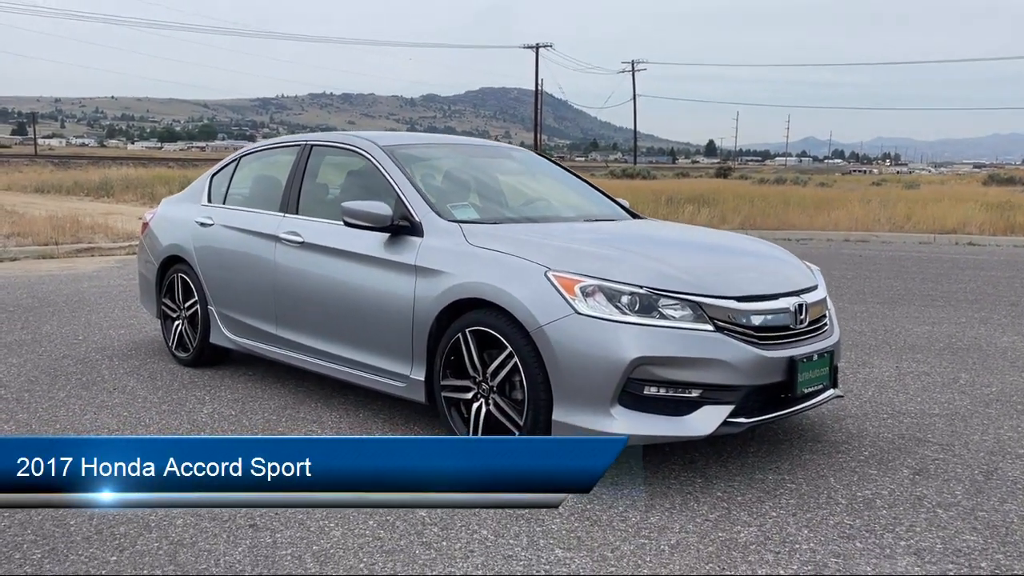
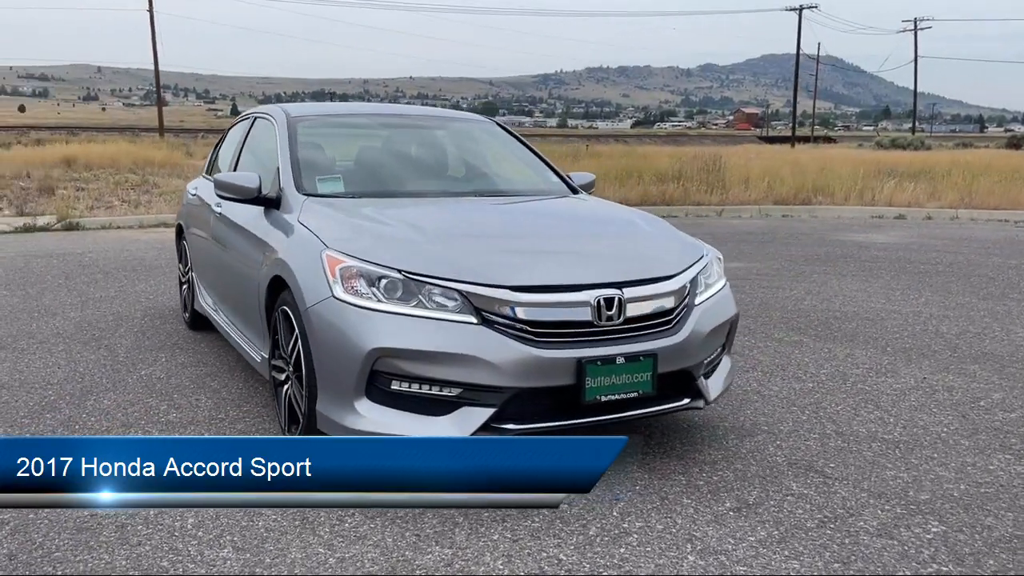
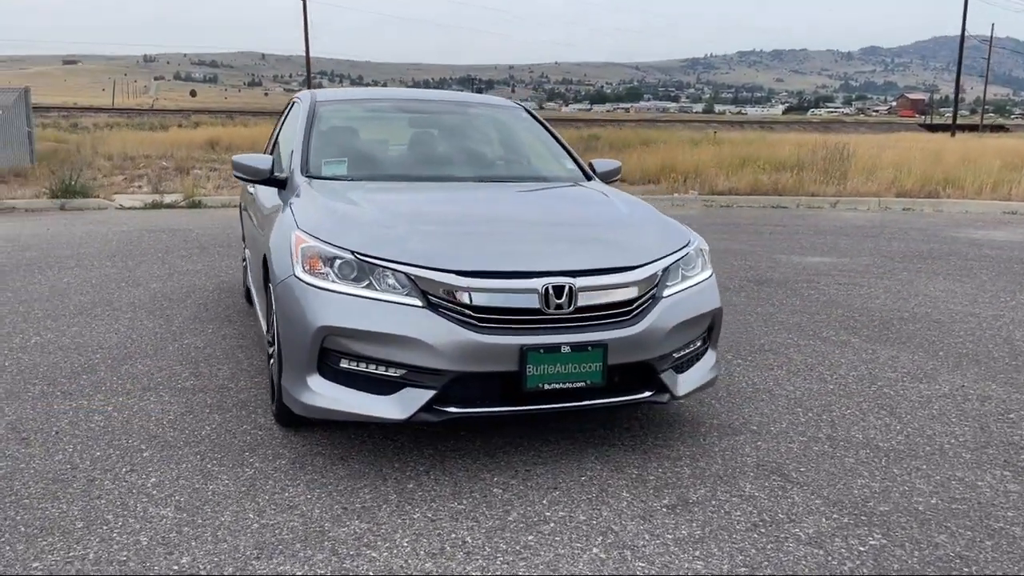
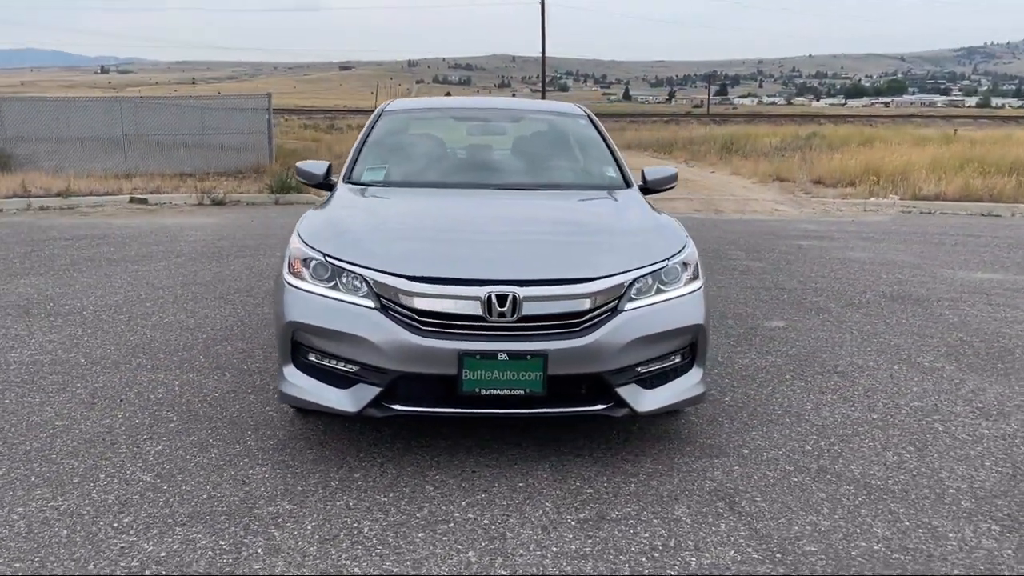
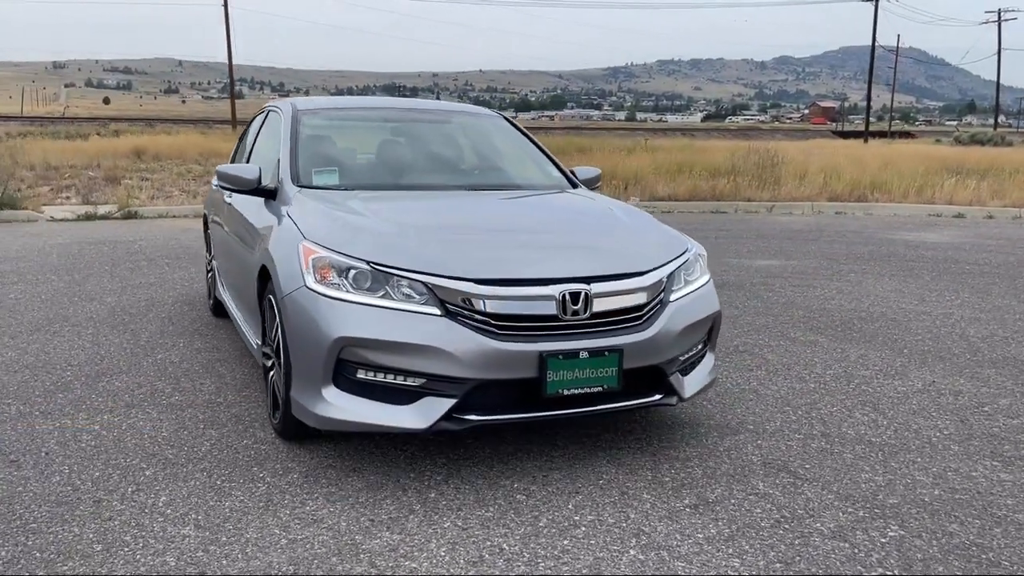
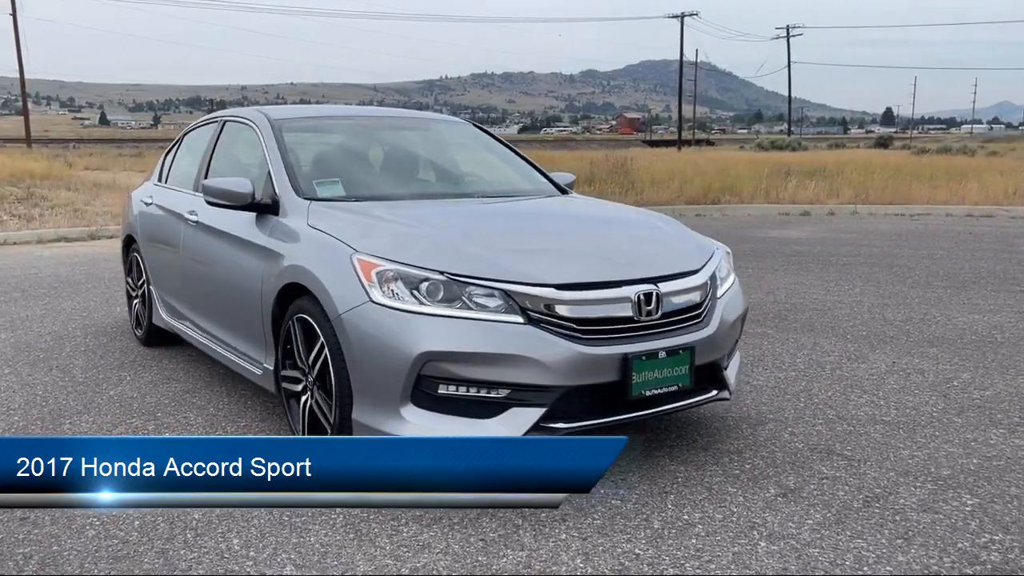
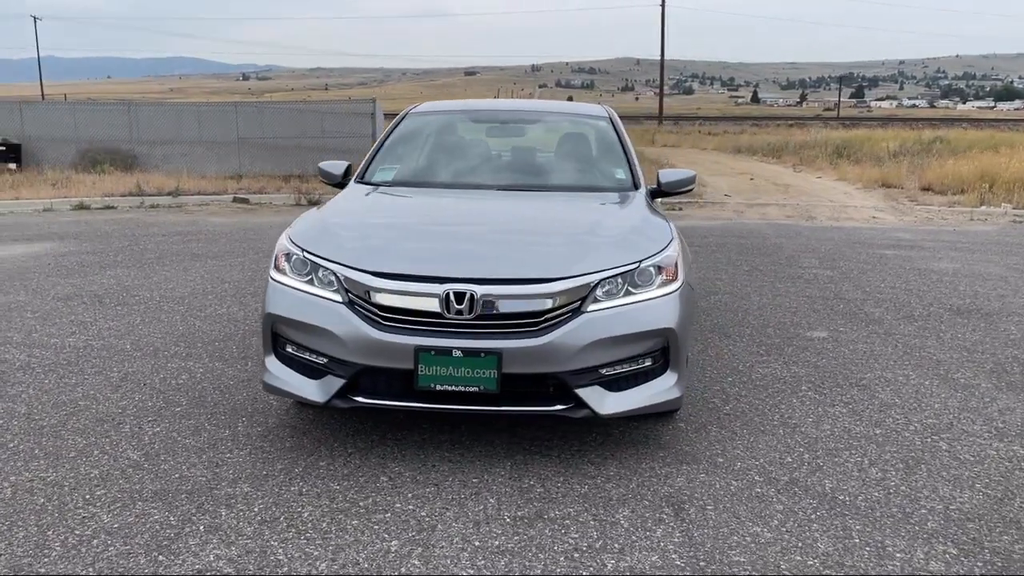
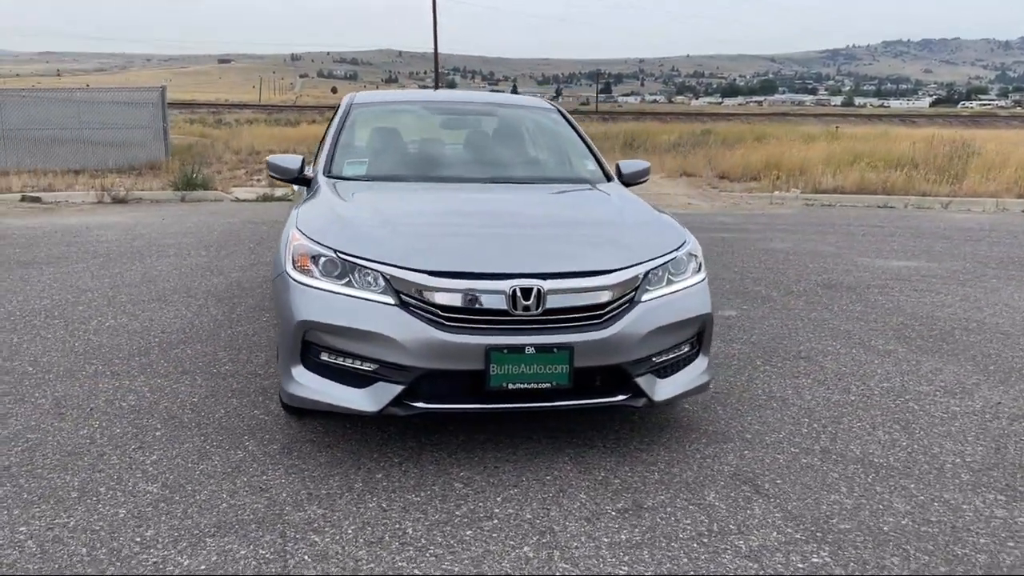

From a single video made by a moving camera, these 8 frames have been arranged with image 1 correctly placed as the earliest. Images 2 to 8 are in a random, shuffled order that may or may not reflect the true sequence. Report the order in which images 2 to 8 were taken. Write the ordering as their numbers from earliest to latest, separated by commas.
6, 2, 5, 3, 8, 4, 7
